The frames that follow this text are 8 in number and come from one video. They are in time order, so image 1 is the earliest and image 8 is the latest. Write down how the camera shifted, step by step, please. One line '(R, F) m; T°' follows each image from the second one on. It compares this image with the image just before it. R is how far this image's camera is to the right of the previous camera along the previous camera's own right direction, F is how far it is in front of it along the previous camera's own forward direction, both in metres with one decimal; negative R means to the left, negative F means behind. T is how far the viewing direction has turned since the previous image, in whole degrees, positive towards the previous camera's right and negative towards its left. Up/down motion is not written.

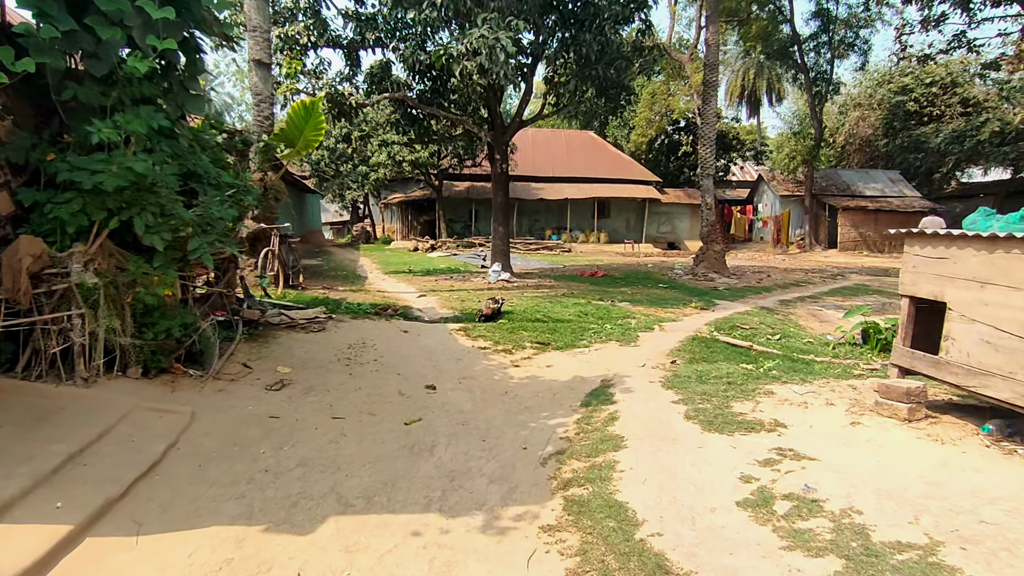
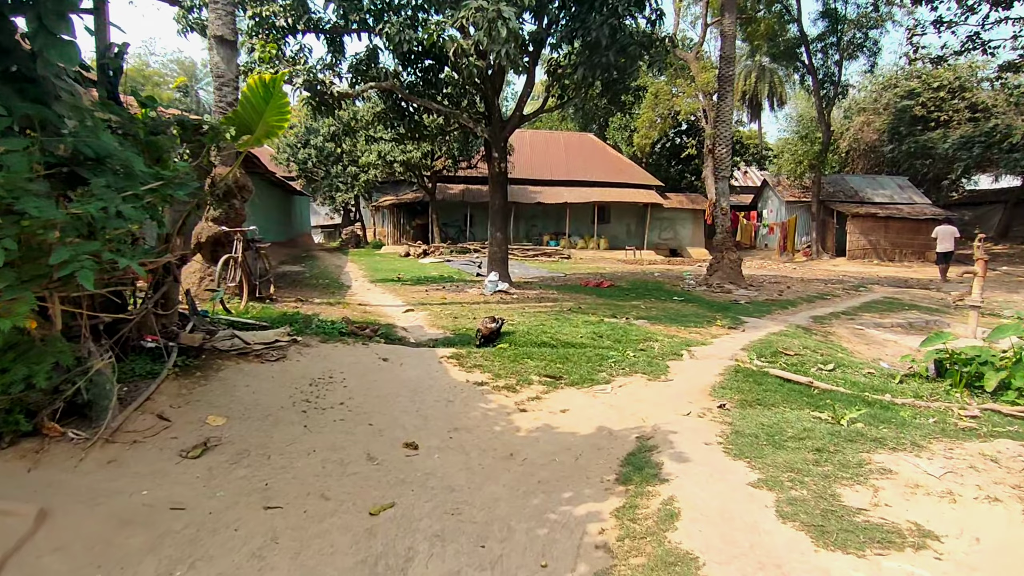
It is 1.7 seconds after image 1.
(-0.1, +1.3) m; +1°
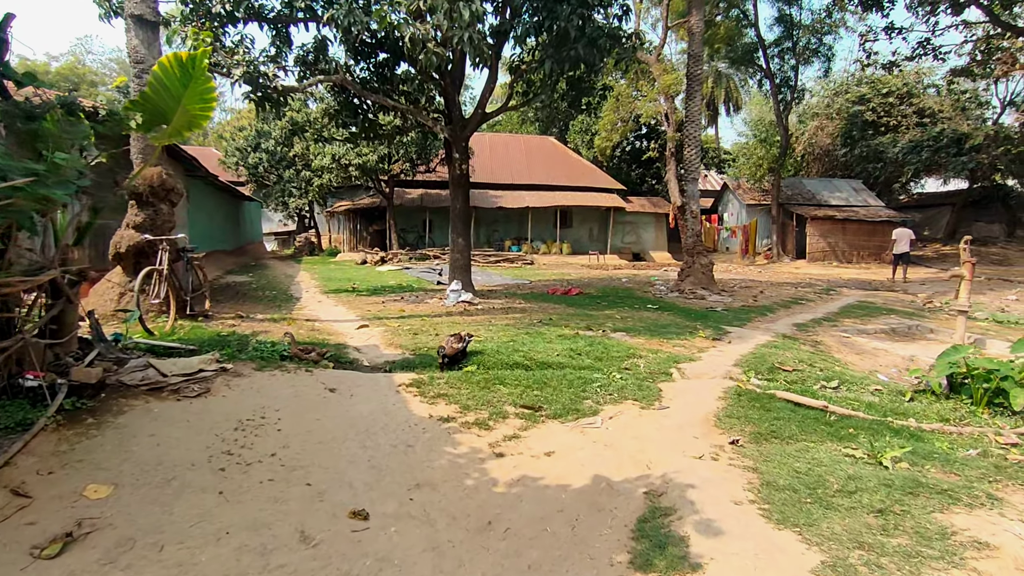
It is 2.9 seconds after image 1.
(-0.1, +0.8) m; +4°
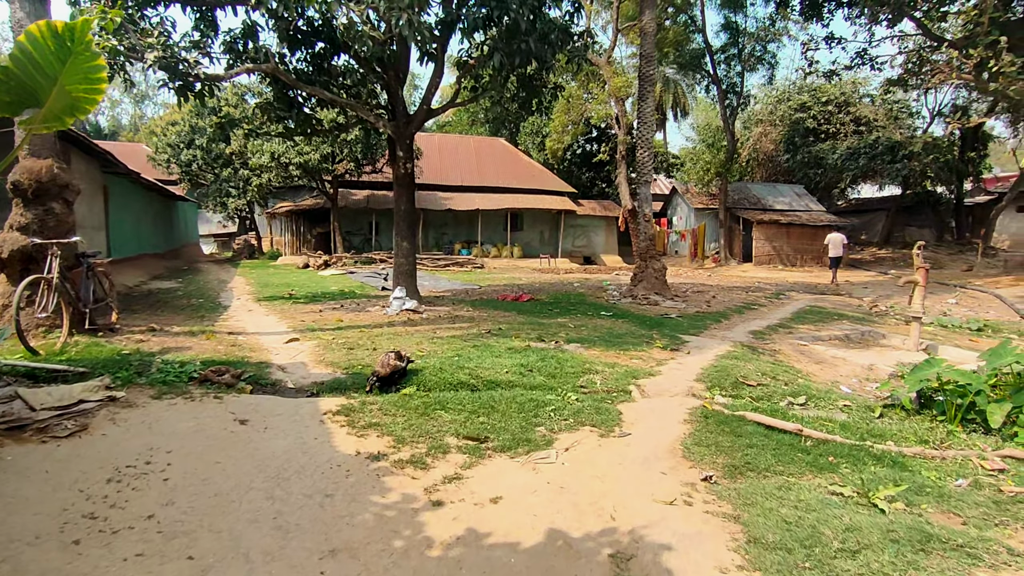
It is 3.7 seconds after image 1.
(+0.1, +0.6) m; +5°
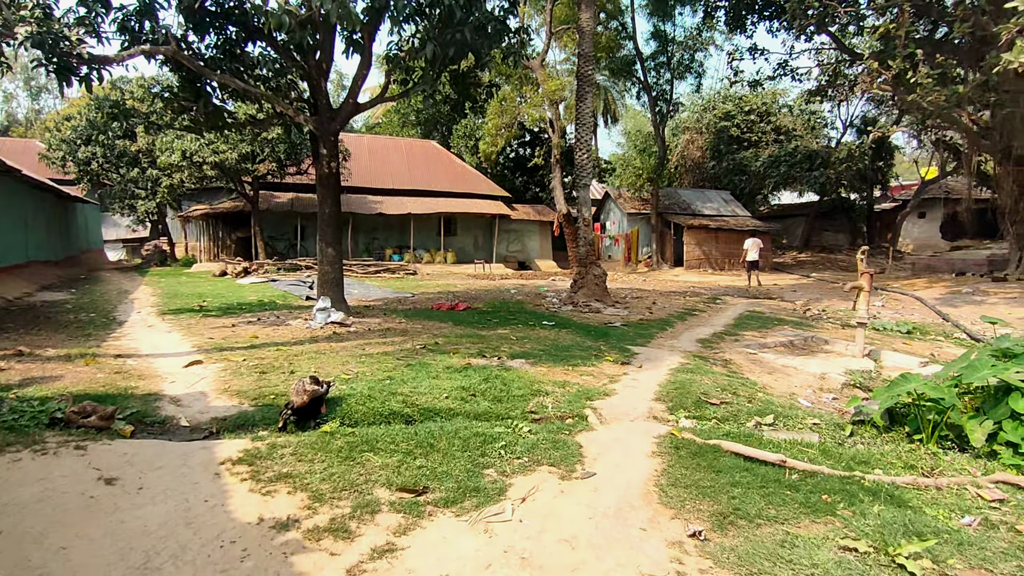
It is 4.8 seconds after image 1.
(-0.1, +0.7) m; +7°
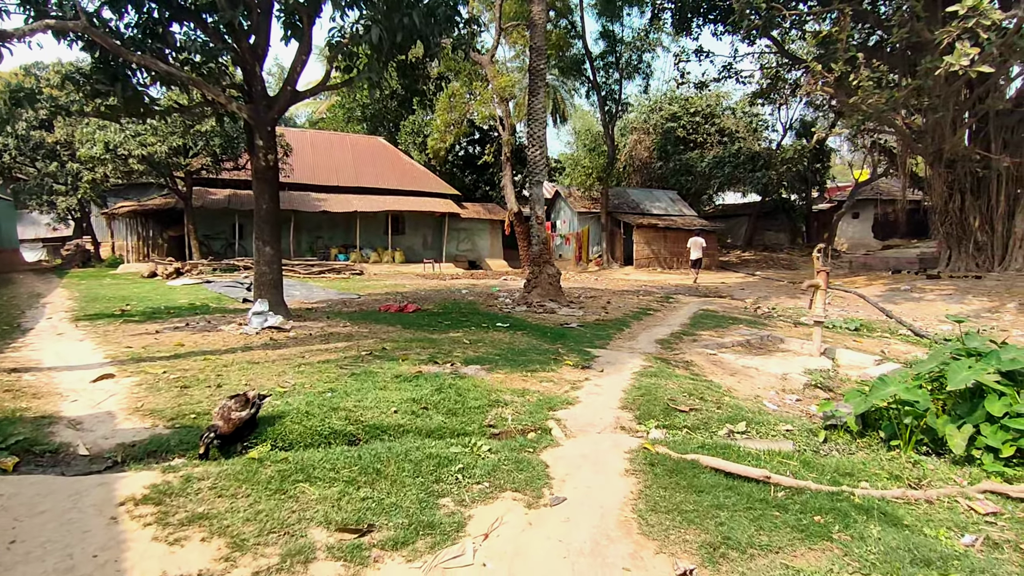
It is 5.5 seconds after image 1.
(0.0, +0.4) m; +5°
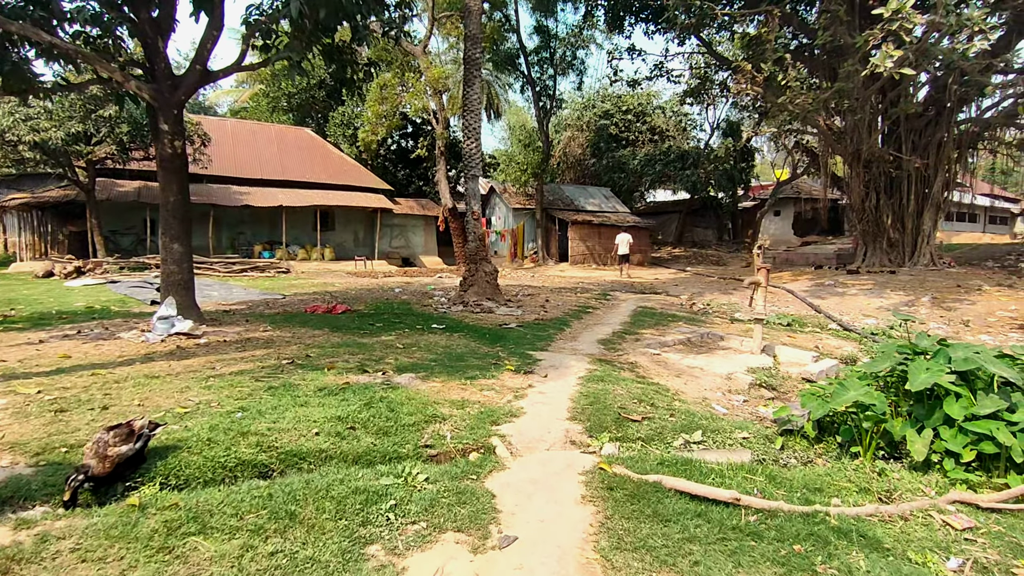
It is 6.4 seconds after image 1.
(0.0, +0.5) m; +6°
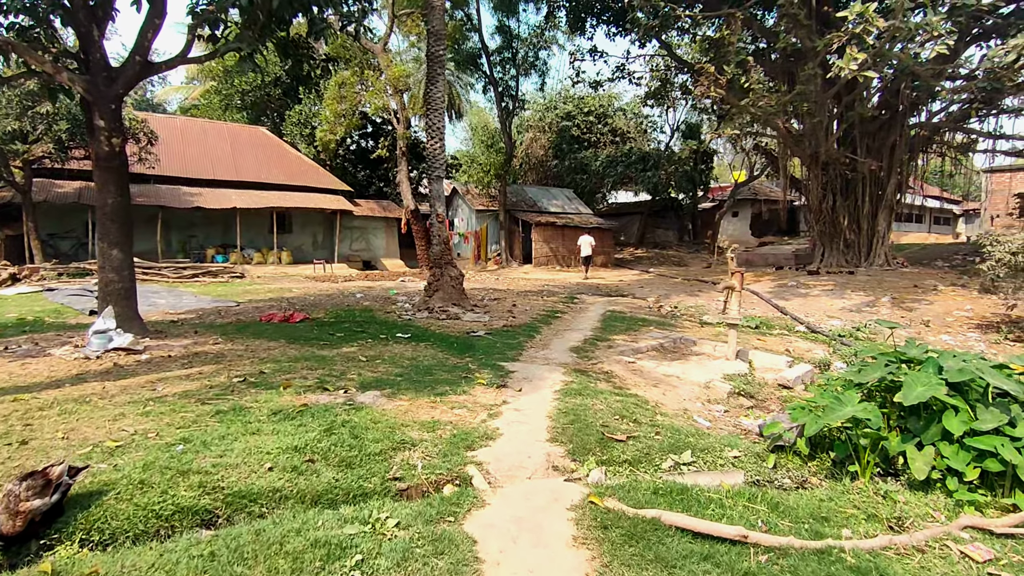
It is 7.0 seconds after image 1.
(-0.1, +0.4) m; +4°
